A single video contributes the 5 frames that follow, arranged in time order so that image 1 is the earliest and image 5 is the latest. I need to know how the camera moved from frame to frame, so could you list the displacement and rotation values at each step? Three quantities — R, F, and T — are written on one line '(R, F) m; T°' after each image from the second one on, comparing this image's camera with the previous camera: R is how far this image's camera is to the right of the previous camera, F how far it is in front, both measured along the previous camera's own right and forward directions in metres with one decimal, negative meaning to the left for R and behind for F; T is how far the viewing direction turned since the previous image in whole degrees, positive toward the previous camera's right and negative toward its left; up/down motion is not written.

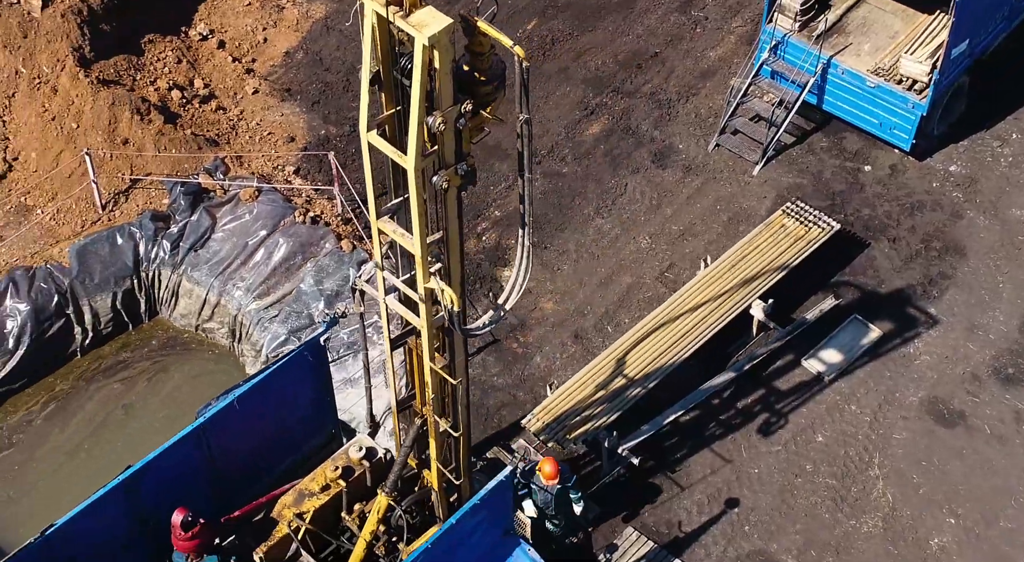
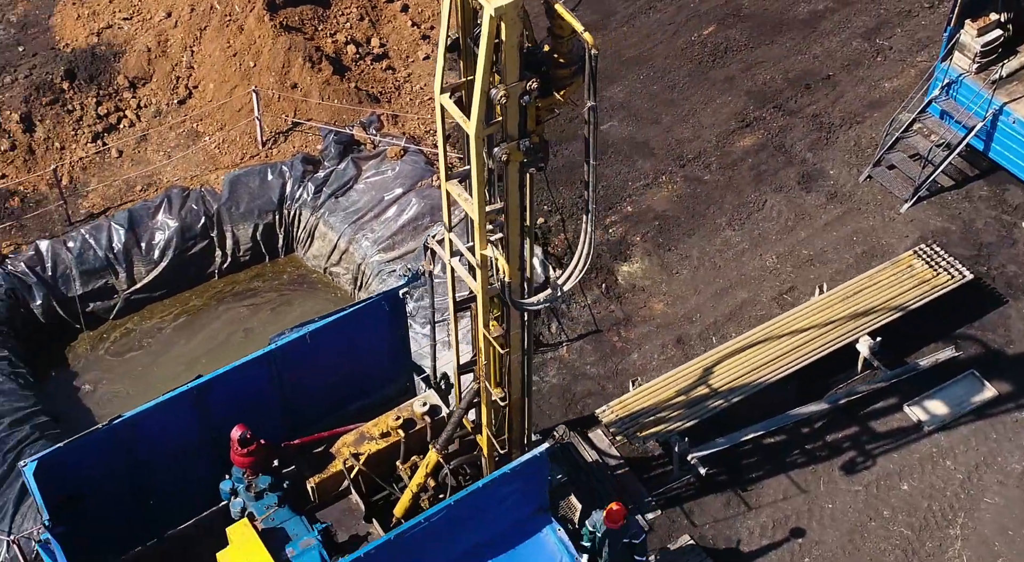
(+0.7, -0.2) m; -8°
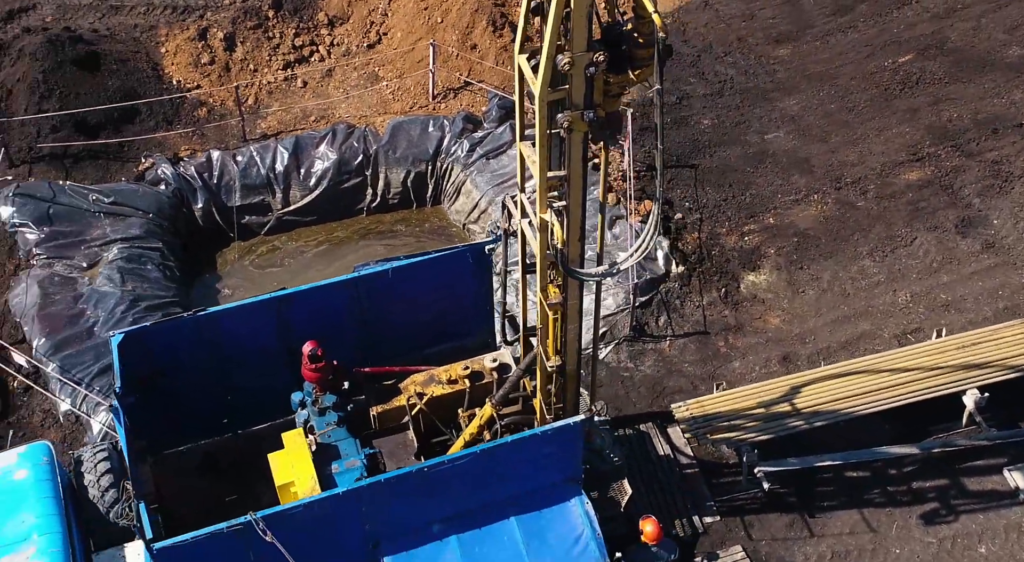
(+0.9, -0.2) m; -9°
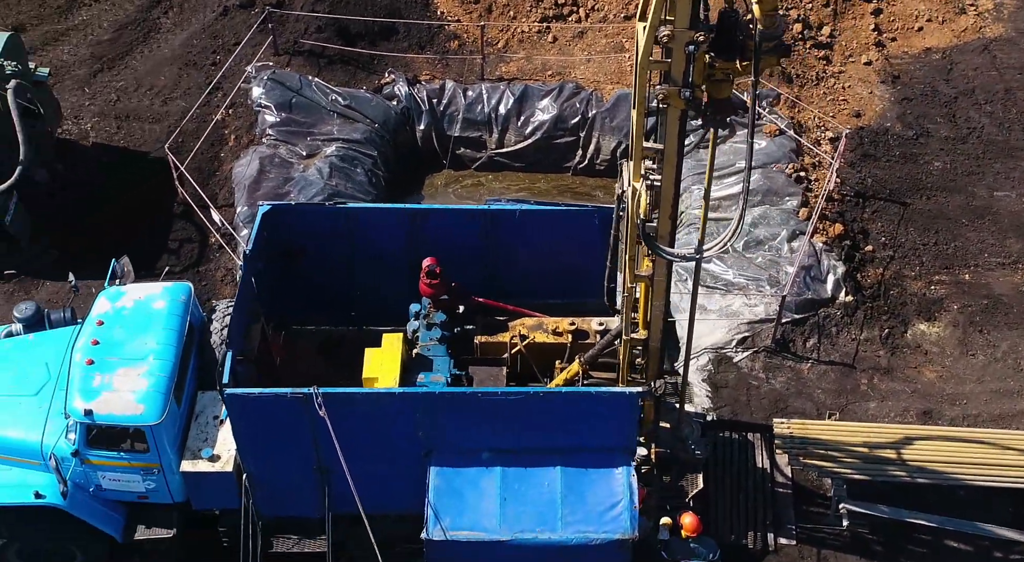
(+1.2, -0.3) m; -12°
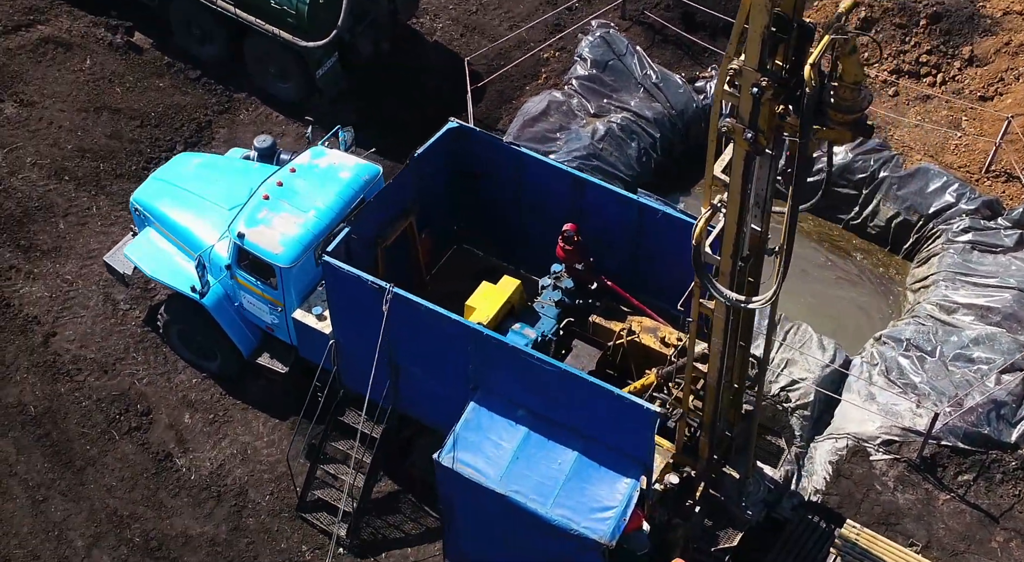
(+2.2, 0.0) m; -17°
